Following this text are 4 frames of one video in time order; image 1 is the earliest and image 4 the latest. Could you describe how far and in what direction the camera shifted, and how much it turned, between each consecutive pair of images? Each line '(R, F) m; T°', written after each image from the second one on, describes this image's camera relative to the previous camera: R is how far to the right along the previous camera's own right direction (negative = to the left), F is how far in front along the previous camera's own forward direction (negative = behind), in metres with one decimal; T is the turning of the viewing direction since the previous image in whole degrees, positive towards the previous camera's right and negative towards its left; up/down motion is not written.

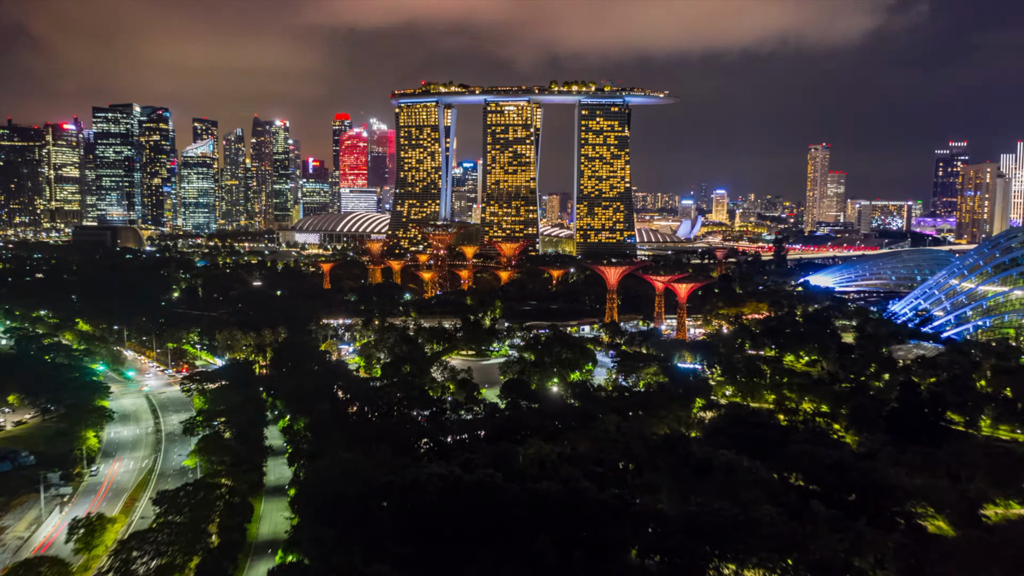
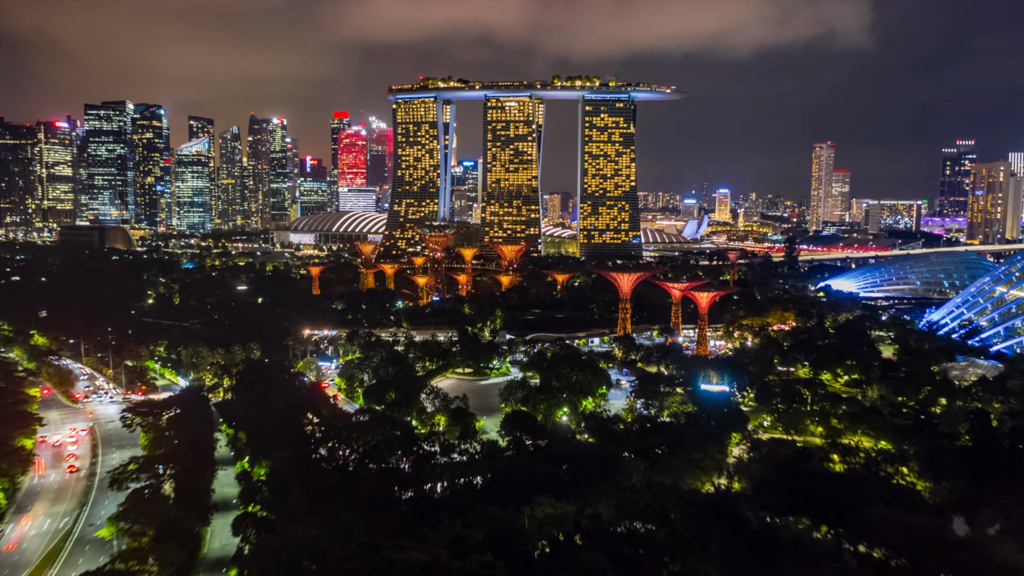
(-0.1, +5.8) m; 0°
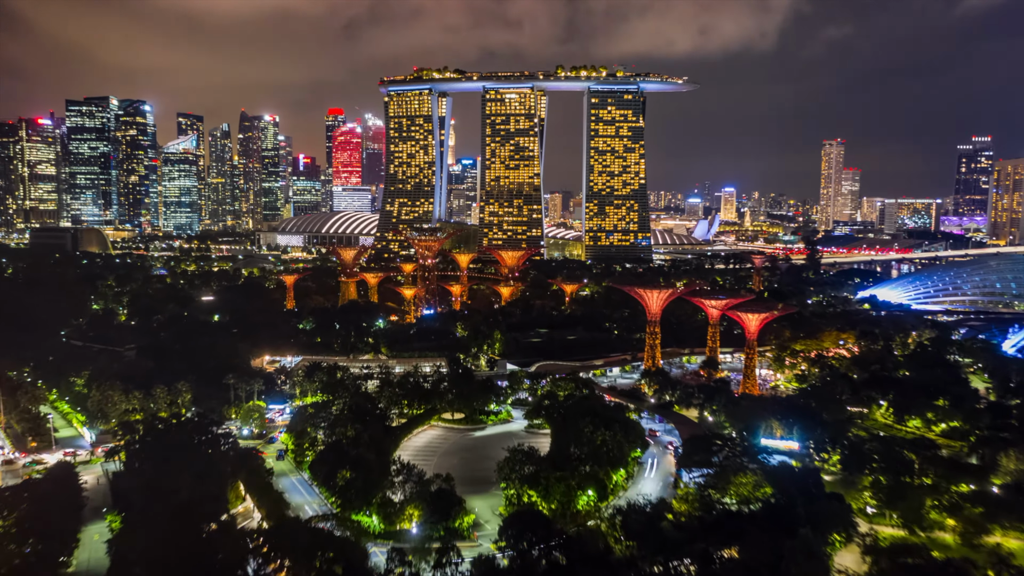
(-0.1, +10.2) m; 0°
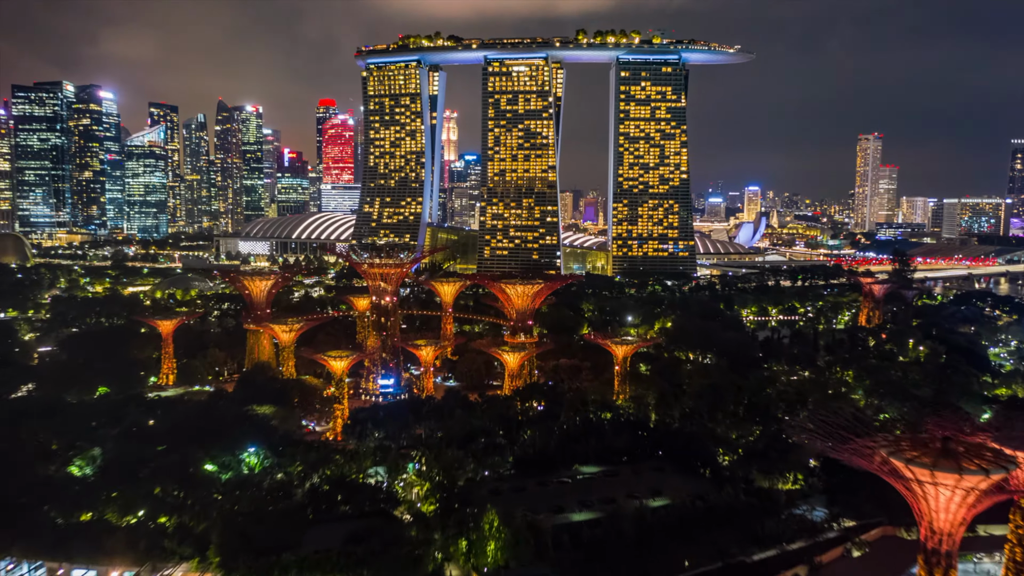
(-0.2, +28.4) m; -1°
